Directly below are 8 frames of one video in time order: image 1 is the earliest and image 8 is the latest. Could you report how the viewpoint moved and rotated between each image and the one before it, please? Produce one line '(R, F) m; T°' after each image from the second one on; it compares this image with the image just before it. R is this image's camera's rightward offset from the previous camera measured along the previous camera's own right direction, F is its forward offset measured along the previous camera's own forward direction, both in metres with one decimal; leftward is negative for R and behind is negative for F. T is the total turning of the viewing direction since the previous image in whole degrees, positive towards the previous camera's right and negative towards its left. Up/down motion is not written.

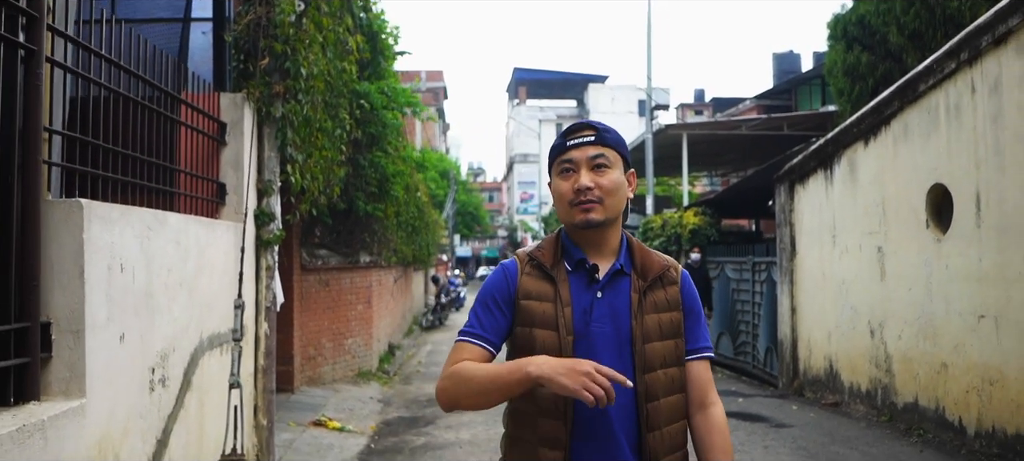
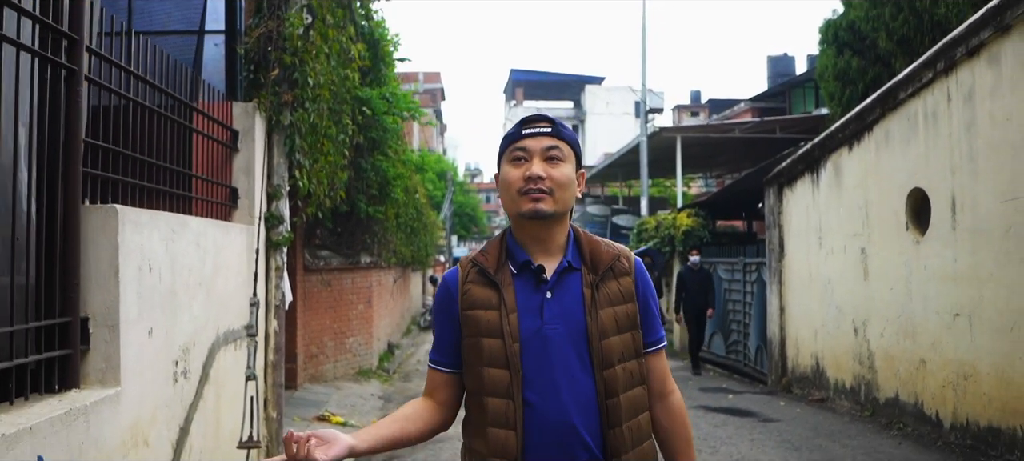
(0.0, -0.3) m; 0°
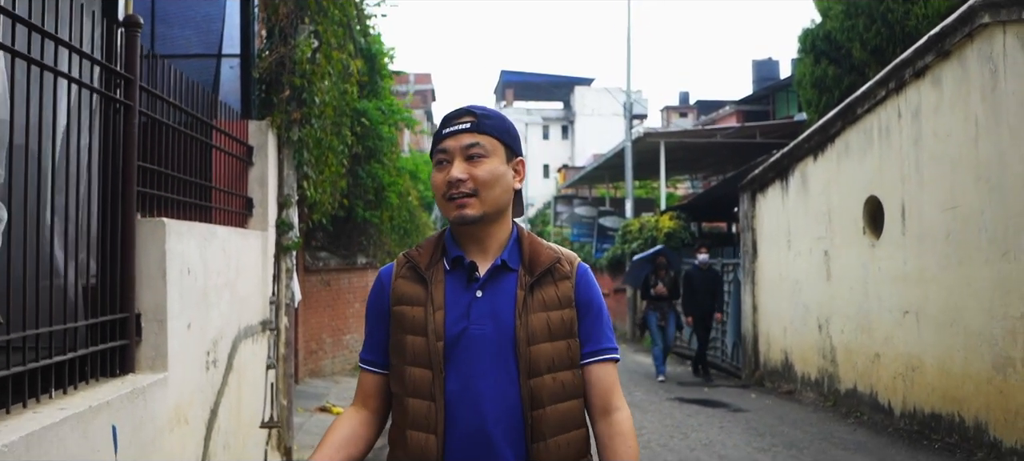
(0.0, -0.6) m; +1°
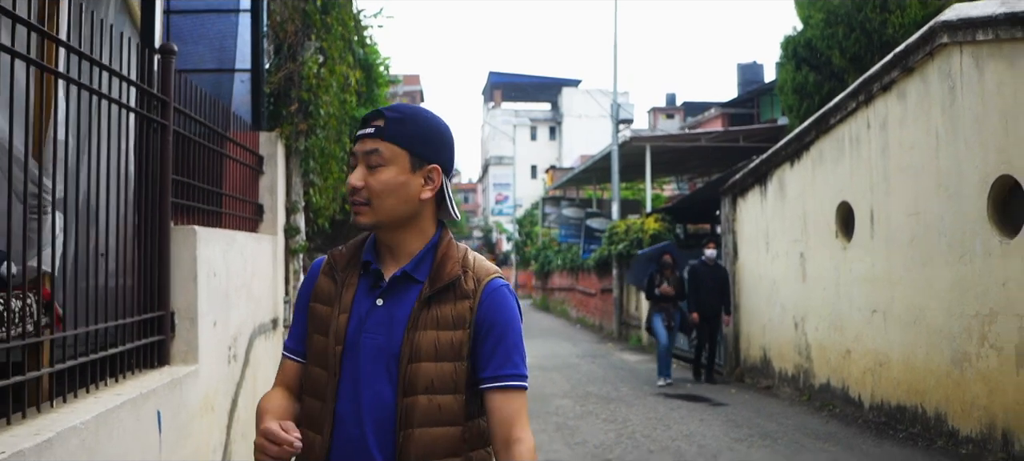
(0.0, -0.4) m; +1°
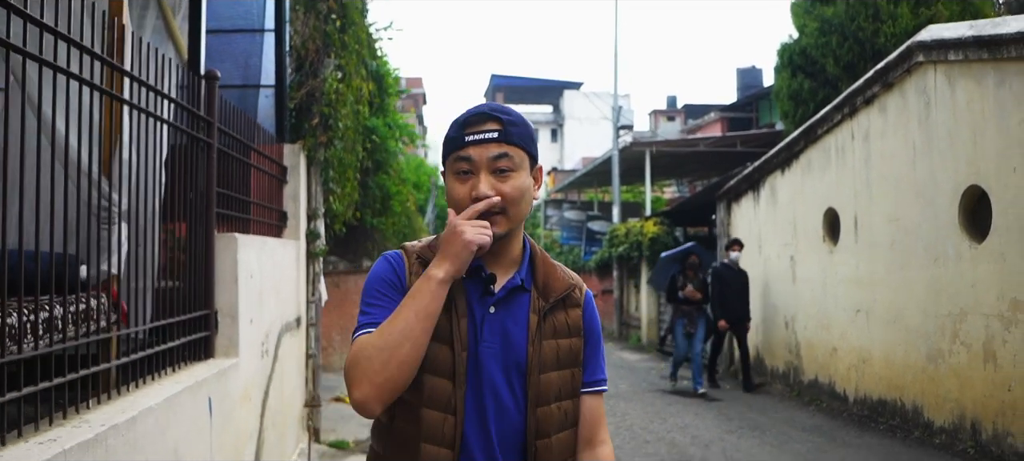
(0.0, -0.5) m; 0°
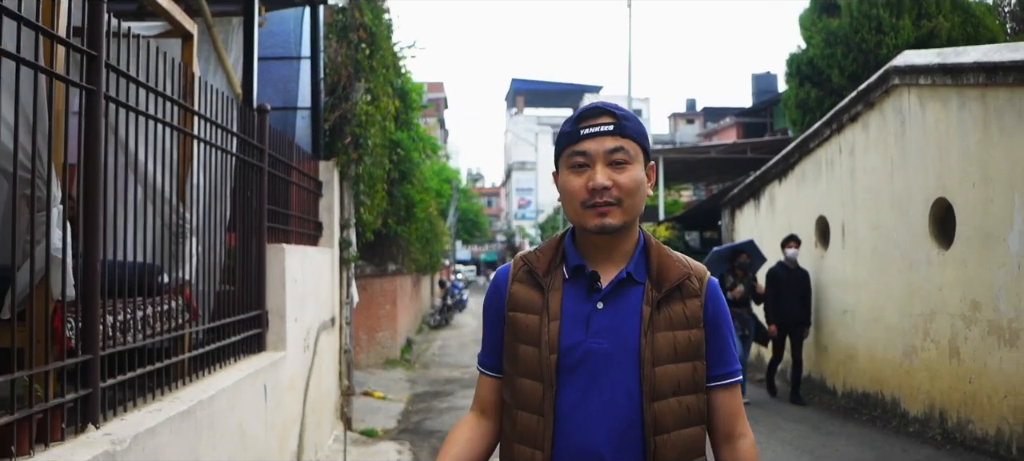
(+0.1, -0.8) m; -1°
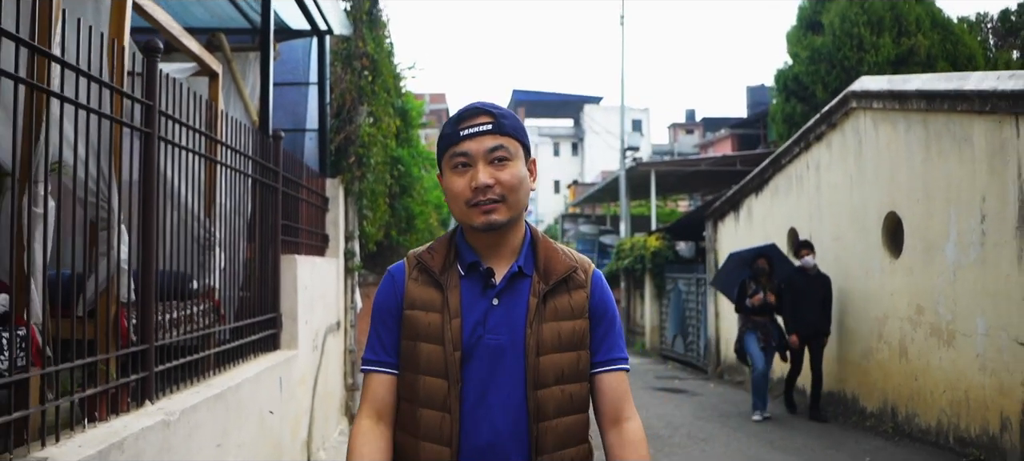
(+0.1, -0.7) m; 0°
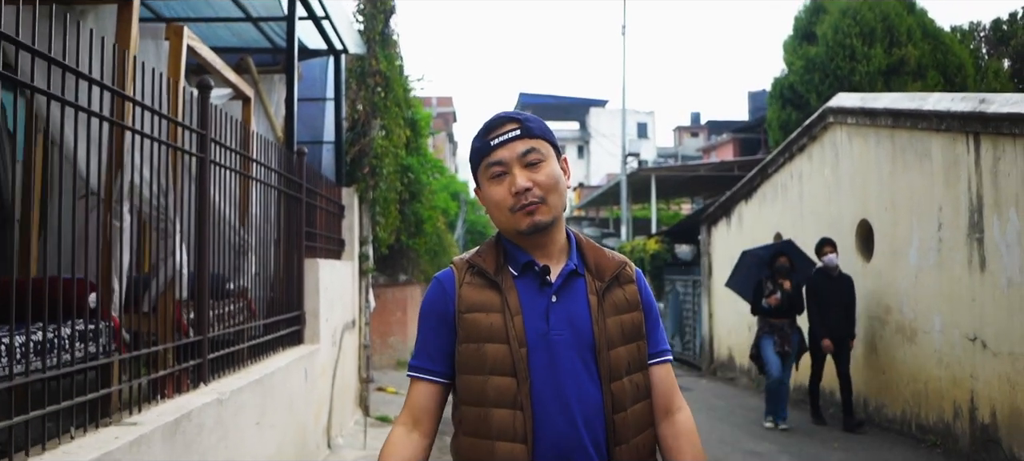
(0.0, -0.7) m; 0°
